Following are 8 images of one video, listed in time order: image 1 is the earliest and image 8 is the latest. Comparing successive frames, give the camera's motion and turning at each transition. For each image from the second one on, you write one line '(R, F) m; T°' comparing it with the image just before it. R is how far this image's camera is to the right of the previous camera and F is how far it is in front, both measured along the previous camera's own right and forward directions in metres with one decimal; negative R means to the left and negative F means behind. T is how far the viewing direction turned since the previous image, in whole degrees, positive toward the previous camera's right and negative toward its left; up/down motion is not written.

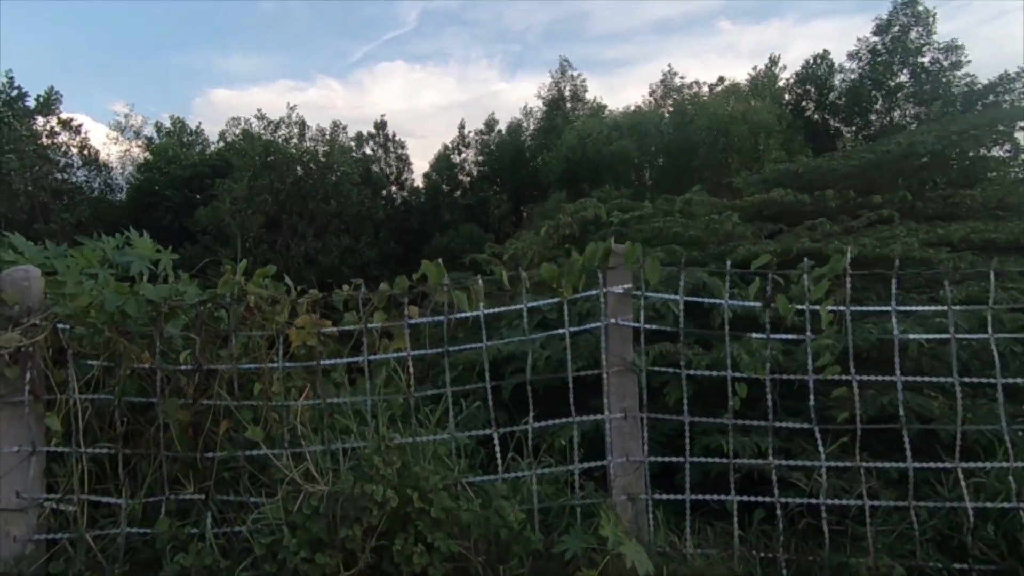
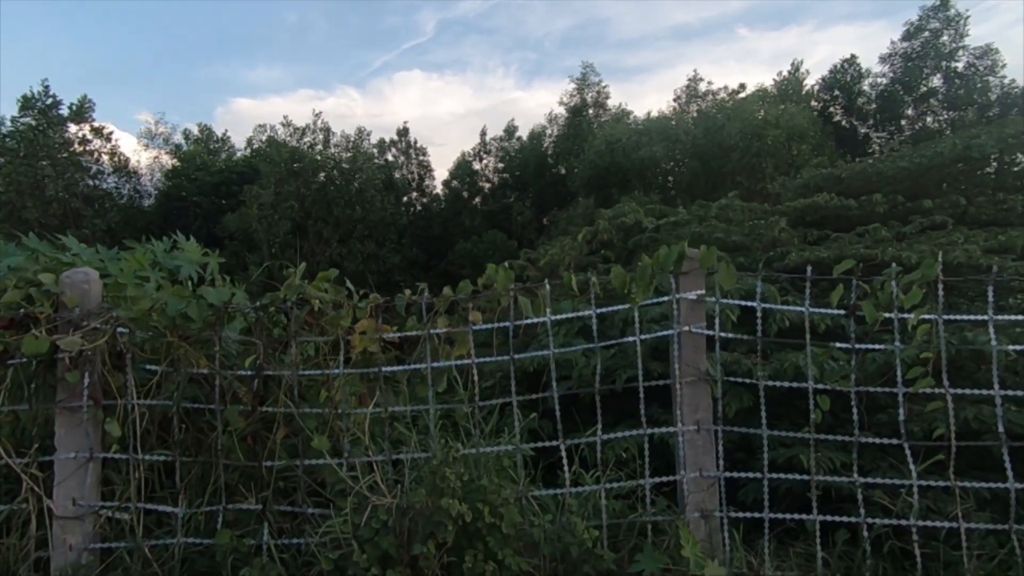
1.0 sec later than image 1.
(-0.3, +0.1) m; -2°
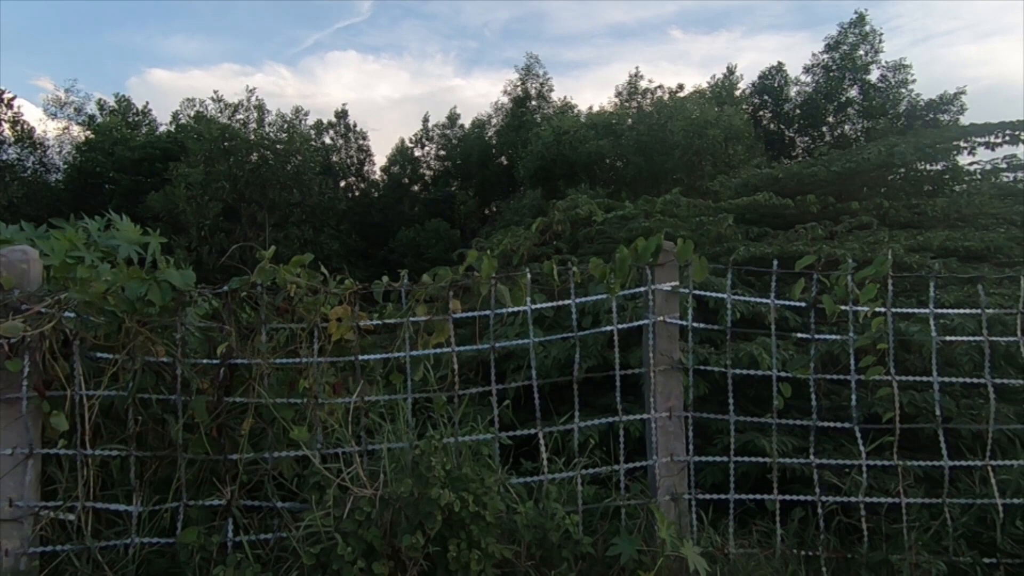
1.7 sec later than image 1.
(-0.3, 0.0) m; +7°
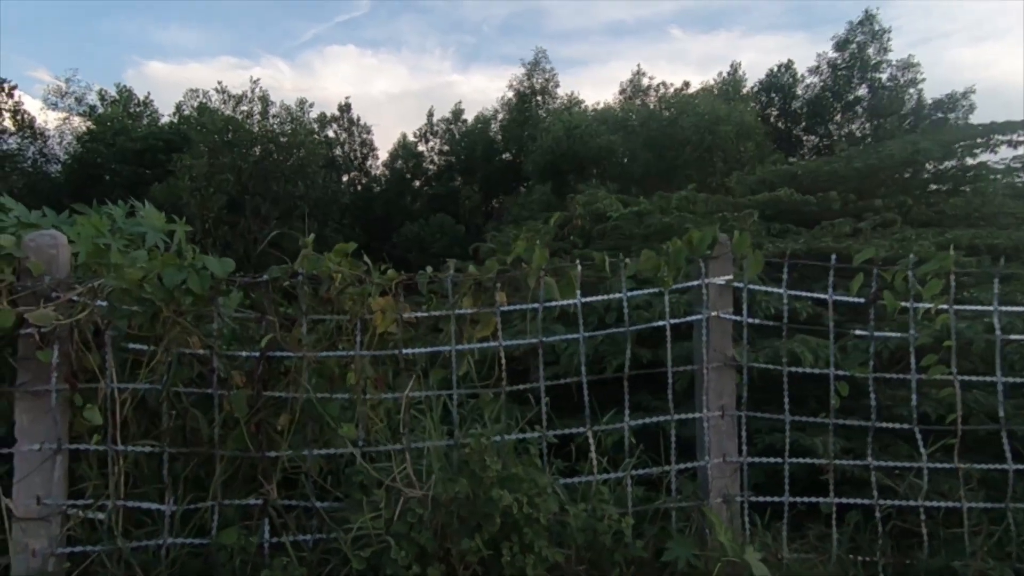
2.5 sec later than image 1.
(-0.3, +0.1) m; 0°
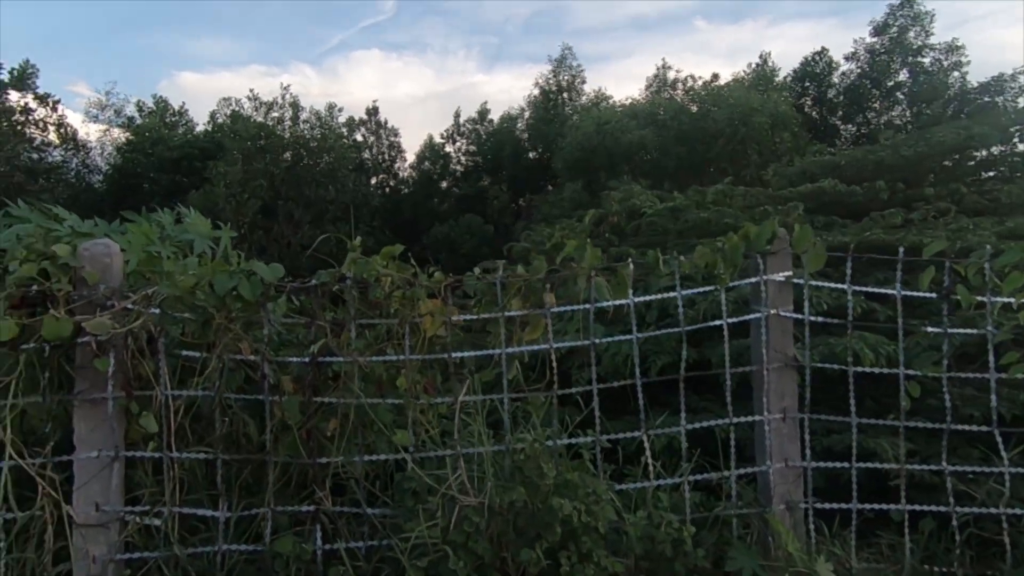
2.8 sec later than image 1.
(-0.1, +0.1) m; -3°
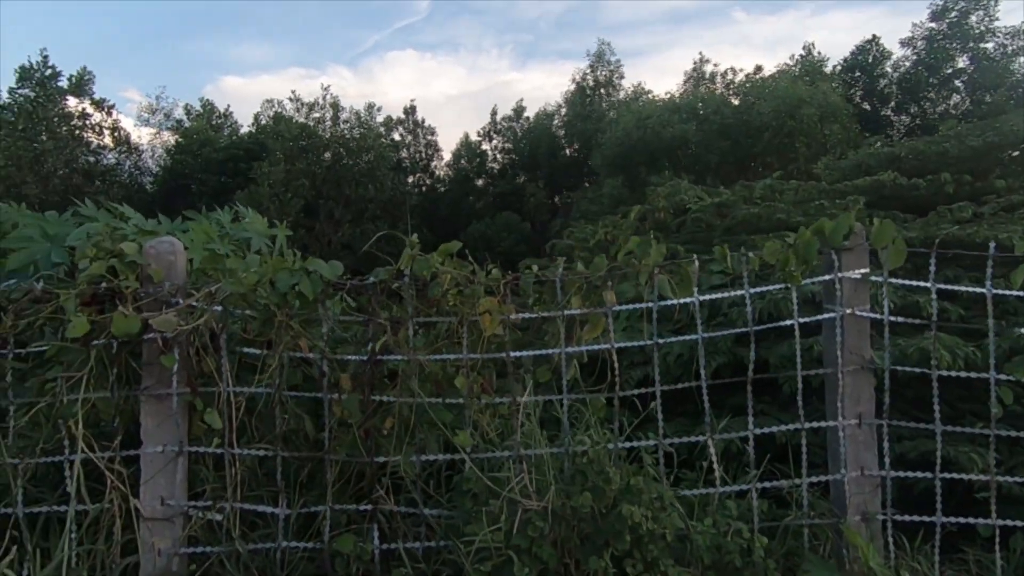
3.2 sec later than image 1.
(-0.1, +0.1) m; -3°
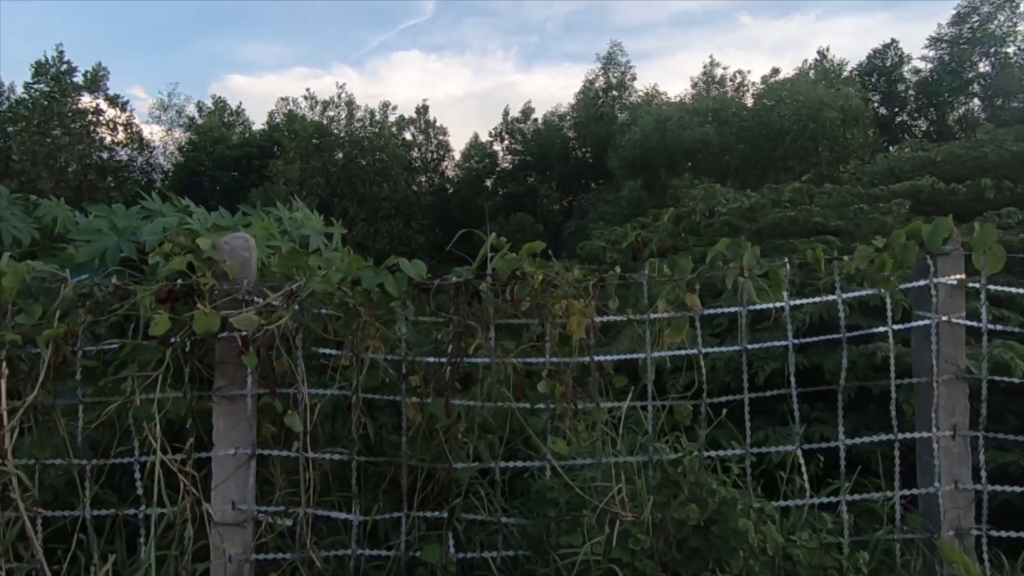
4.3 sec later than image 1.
(-0.4, +0.1) m; 0°
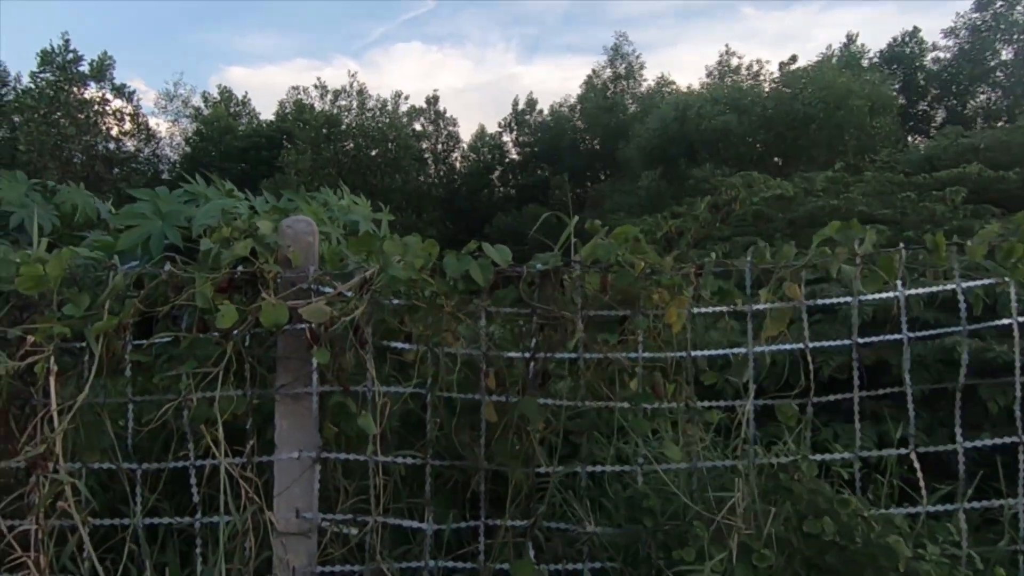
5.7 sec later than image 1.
(-0.4, +0.2) m; 0°
